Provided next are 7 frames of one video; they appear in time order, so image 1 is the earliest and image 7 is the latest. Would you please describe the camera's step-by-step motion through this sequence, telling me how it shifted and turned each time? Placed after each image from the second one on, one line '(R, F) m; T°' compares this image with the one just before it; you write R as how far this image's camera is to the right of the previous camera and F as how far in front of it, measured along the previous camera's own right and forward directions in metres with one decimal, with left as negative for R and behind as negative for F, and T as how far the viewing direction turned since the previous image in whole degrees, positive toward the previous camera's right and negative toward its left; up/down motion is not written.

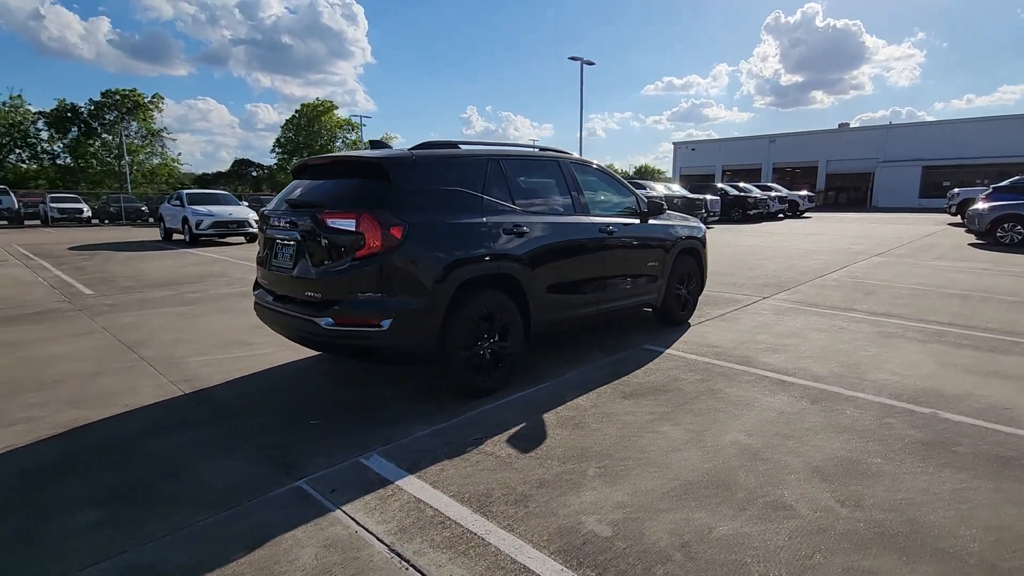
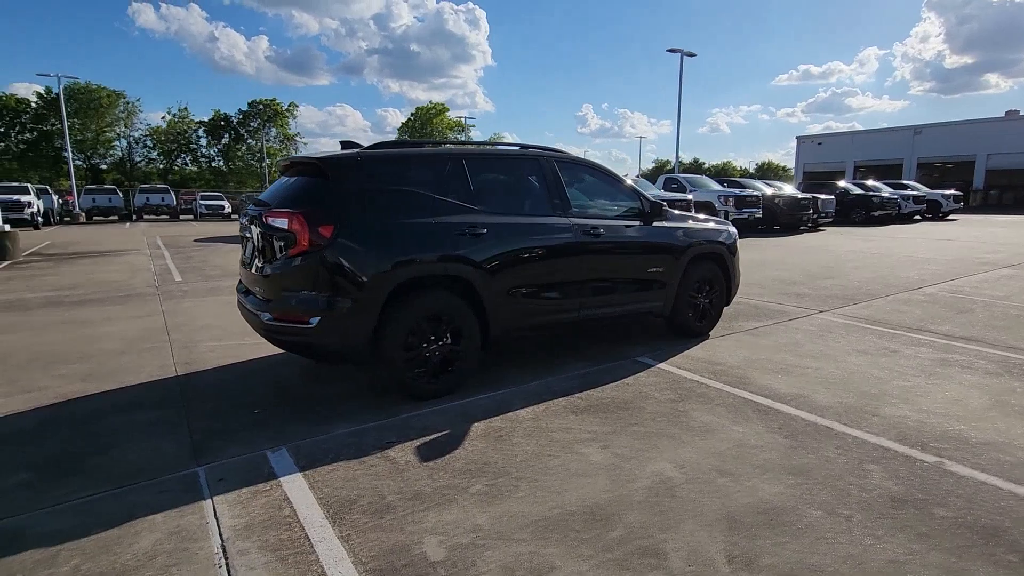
(+1.3, +0.3) m; -12°
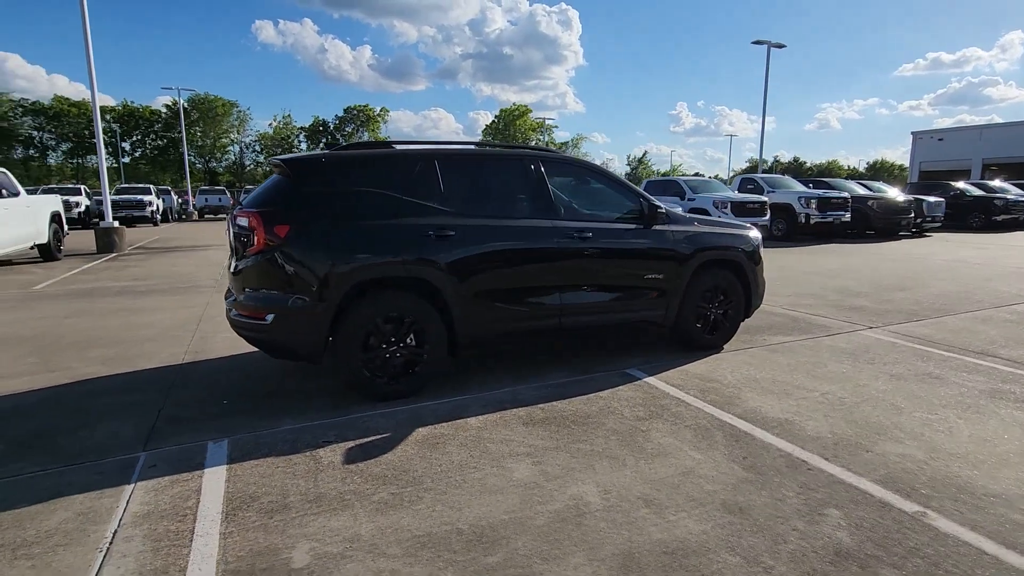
(+1.0, +0.2) m; -9°
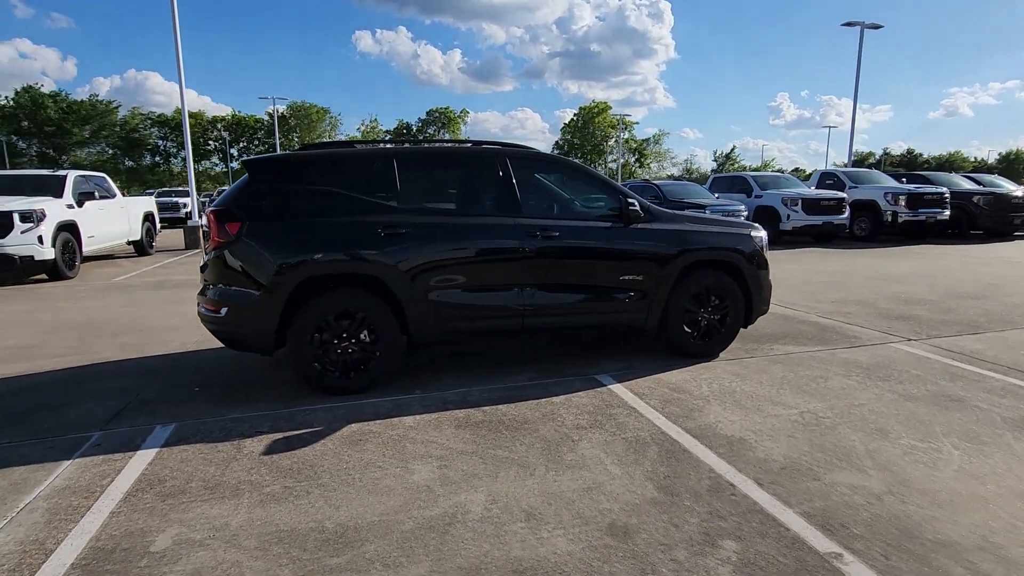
(+1.1, +0.2) m; -9°
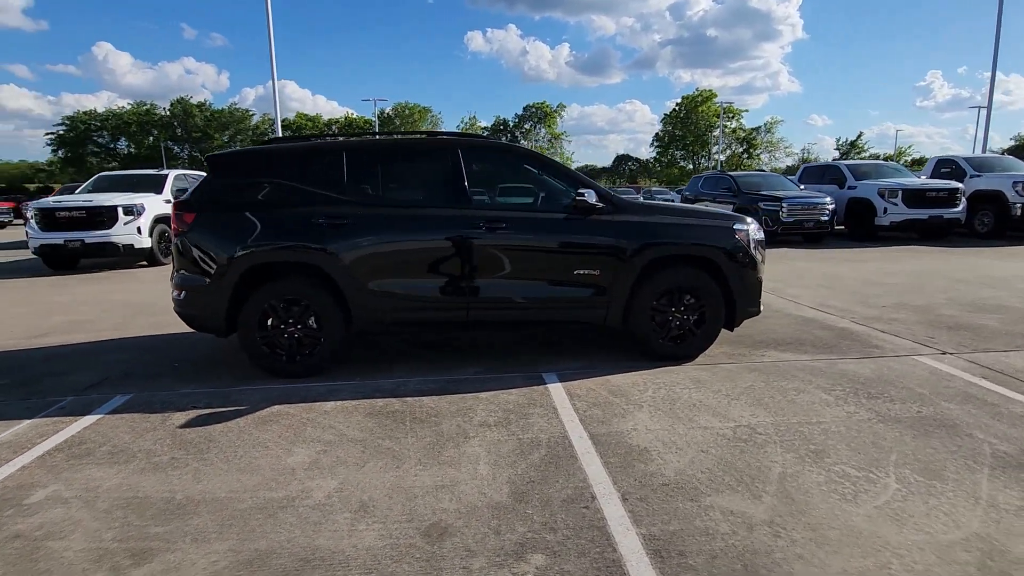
(+1.4, +0.2) m; -11°
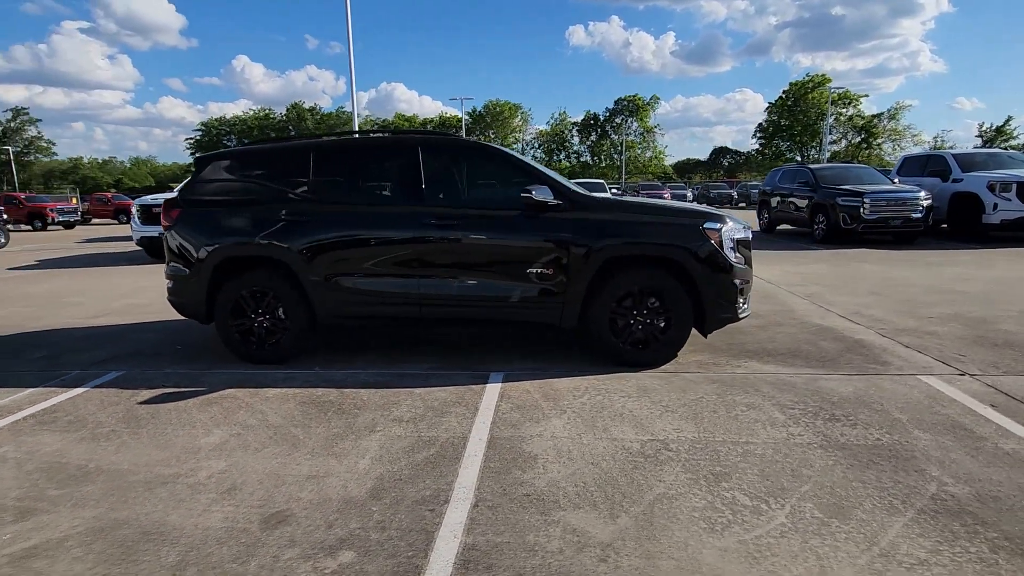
(+1.3, +0.2) m; -10°
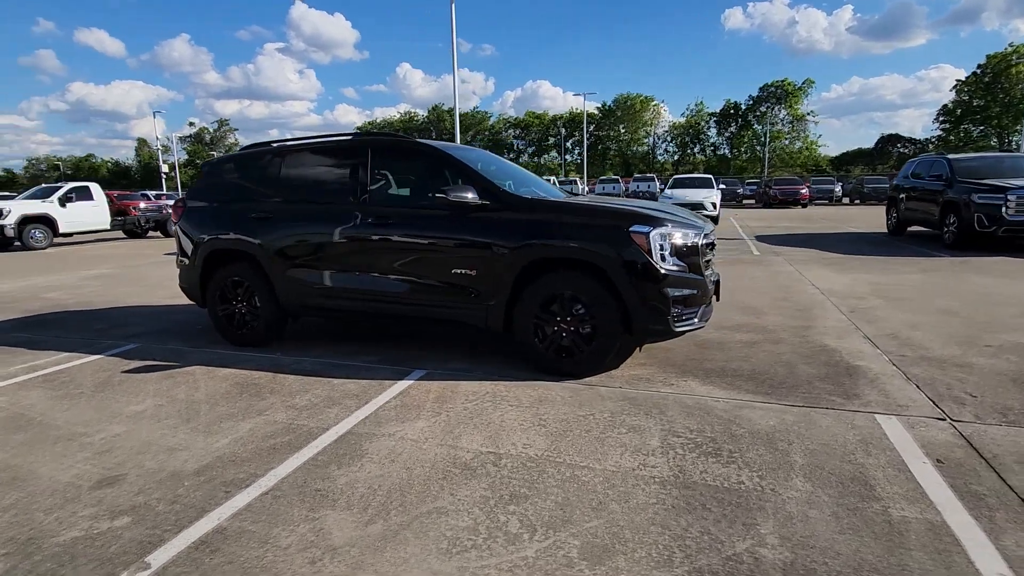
(+1.8, +0.3) m; -14°
